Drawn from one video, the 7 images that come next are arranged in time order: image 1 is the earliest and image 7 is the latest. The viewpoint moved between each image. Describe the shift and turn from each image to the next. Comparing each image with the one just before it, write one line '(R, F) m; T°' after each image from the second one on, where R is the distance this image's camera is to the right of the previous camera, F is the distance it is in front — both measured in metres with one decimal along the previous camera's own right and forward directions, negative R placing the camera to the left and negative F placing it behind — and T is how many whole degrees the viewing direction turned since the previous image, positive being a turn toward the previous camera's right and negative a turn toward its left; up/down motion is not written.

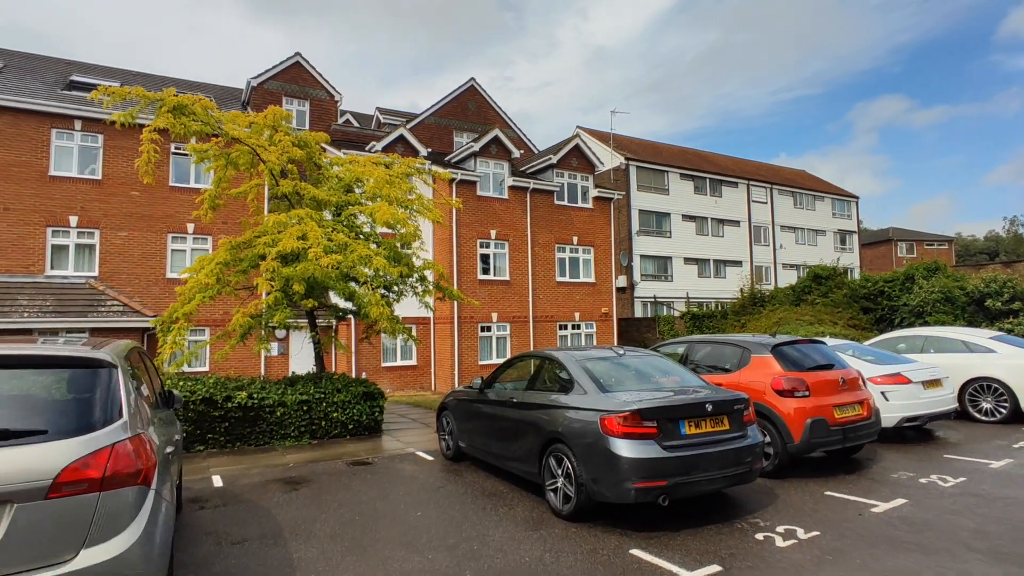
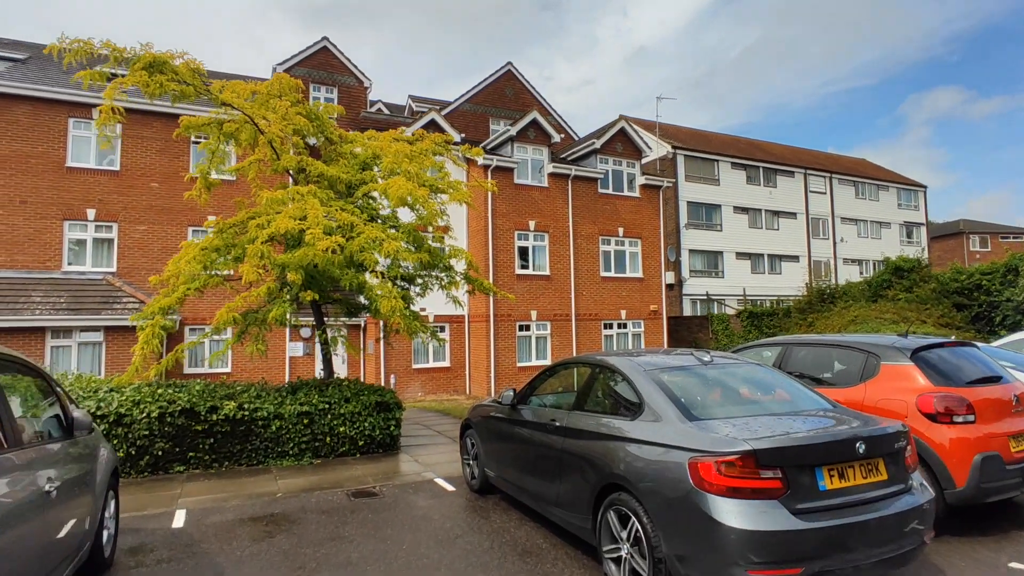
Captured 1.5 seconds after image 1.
(0.0, +1.6) m; -4°
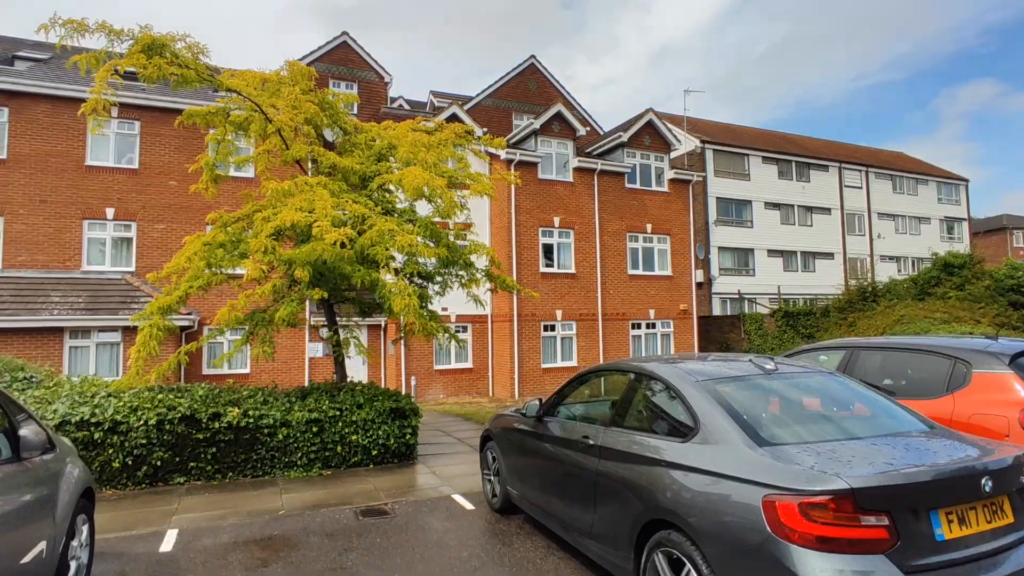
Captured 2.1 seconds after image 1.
(0.0, +0.6) m; -2°
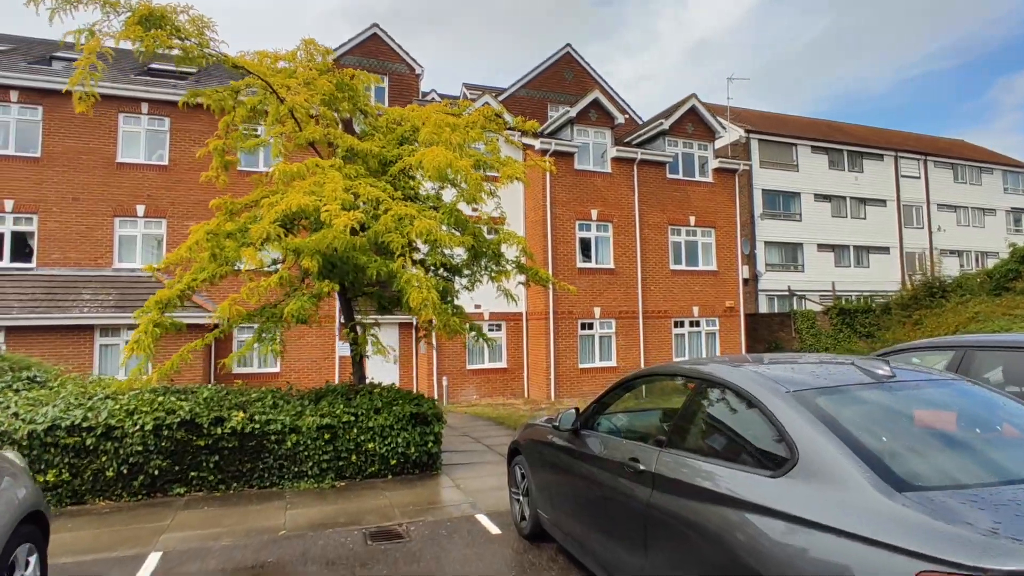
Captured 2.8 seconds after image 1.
(0.0, +0.8) m; -4°
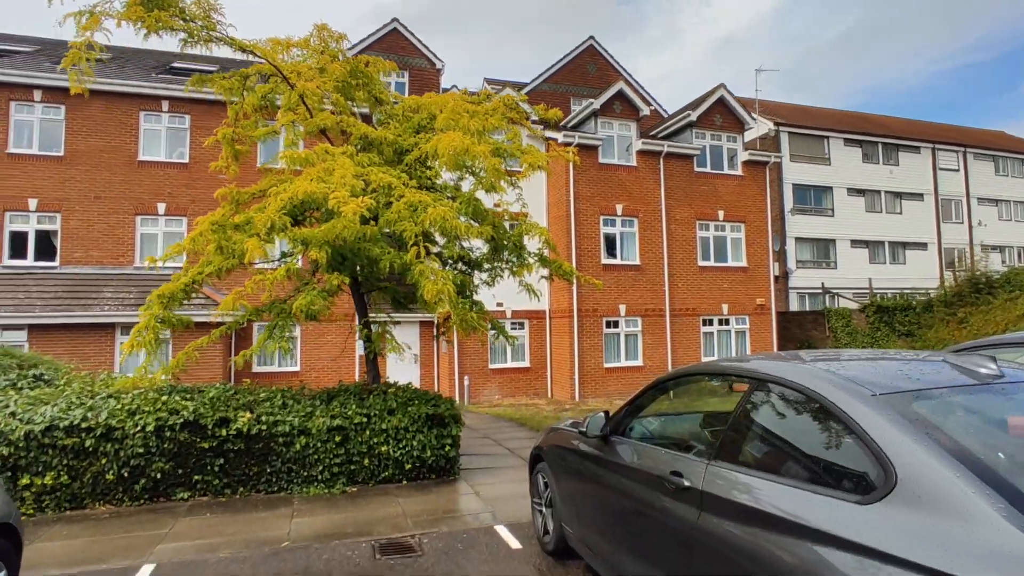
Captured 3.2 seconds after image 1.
(0.0, +0.4) m; -2°
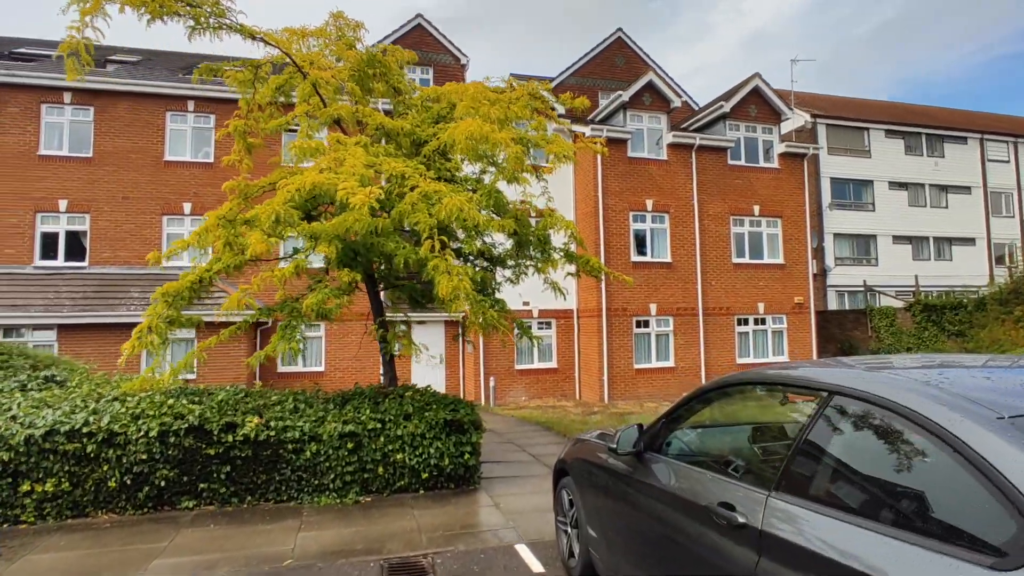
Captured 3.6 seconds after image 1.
(0.0, +0.4) m; -3°
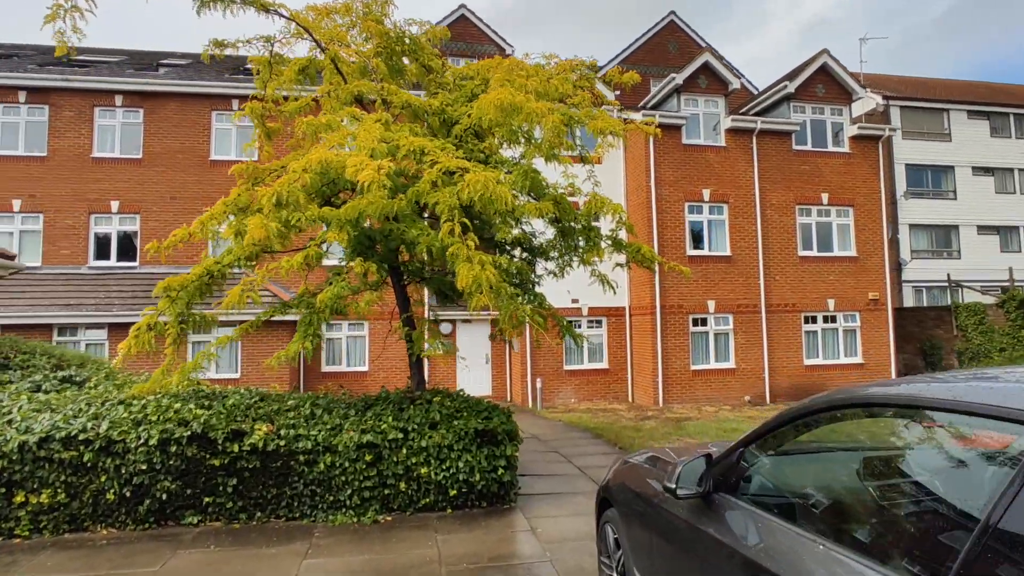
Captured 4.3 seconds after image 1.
(+0.1, +0.7) m; -5°
